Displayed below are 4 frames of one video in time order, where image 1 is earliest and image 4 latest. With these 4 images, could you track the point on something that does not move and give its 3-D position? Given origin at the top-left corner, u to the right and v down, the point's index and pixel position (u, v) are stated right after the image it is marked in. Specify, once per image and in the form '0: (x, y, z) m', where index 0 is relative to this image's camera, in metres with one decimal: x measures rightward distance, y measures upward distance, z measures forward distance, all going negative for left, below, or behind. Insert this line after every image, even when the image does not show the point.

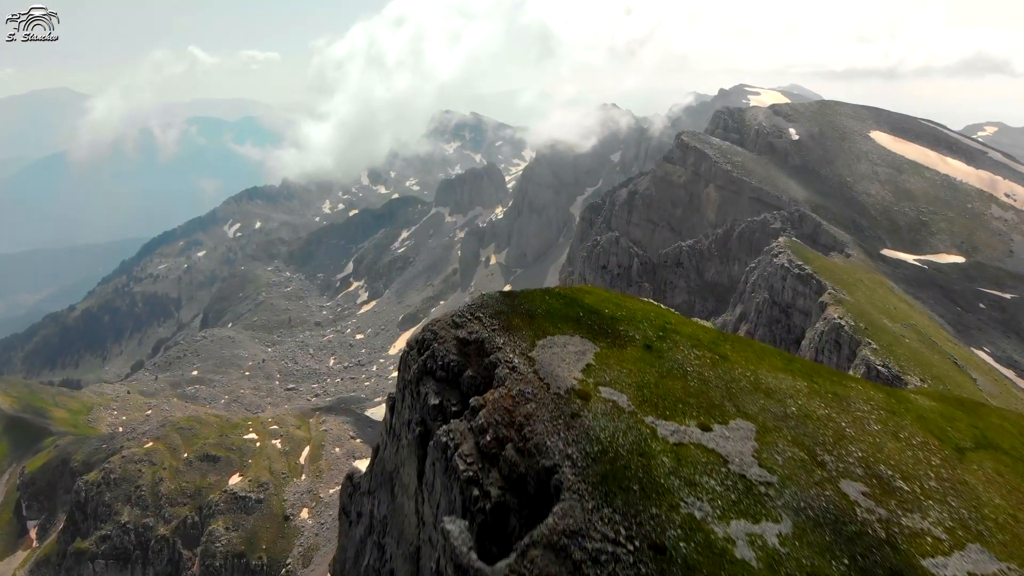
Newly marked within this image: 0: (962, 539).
0: (+18.4, -10.2, +19.8) m
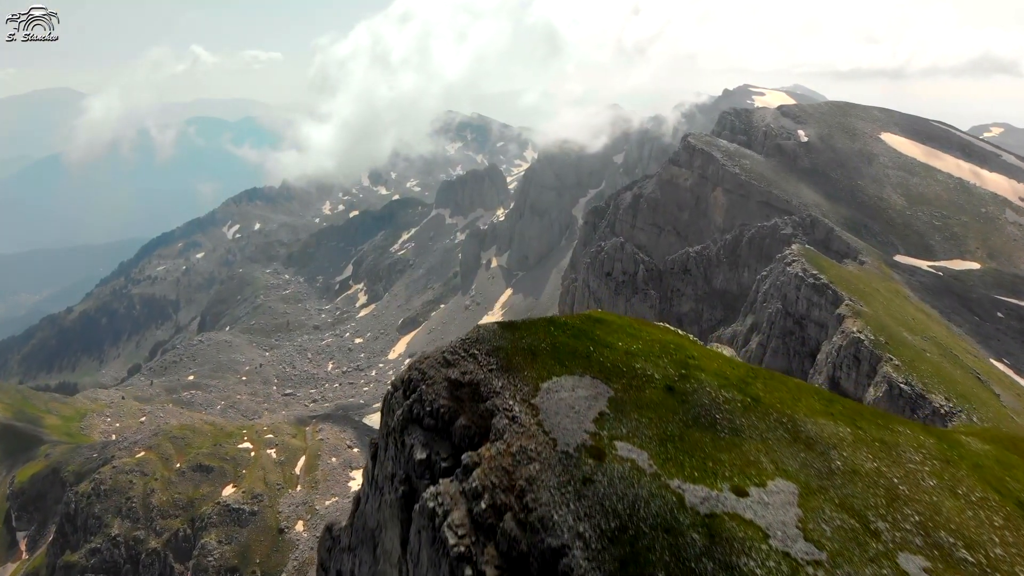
0: (+18.4, -11.6, +16.7) m
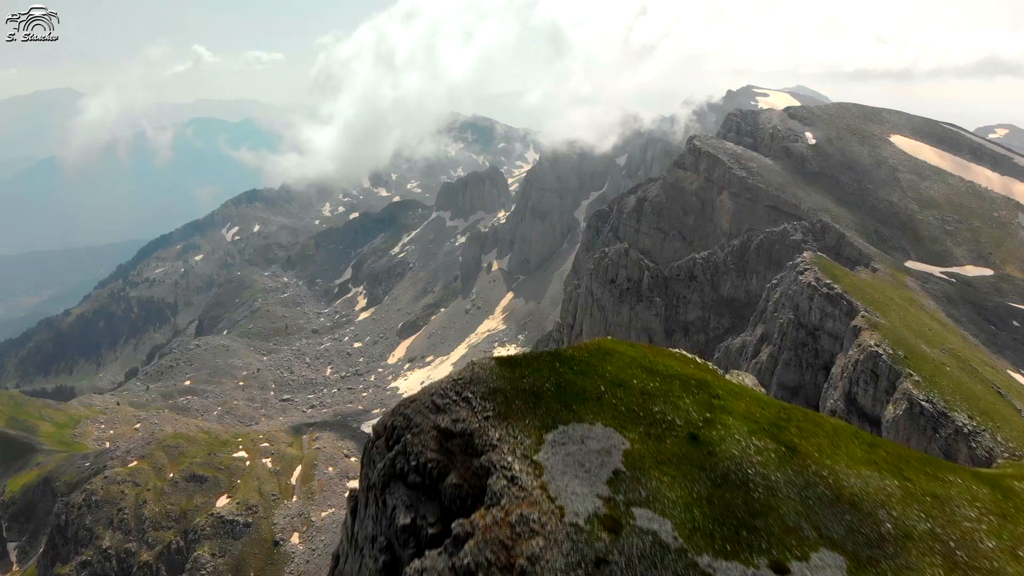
0: (+18.4, -12.8, +14.1) m
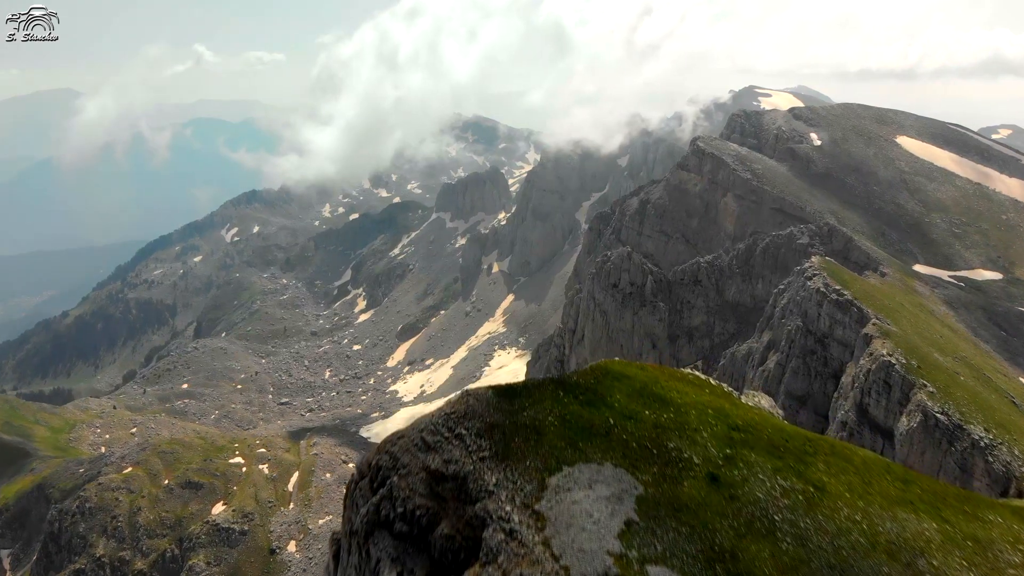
0: (+18.4, -13.6, +12.4) m
